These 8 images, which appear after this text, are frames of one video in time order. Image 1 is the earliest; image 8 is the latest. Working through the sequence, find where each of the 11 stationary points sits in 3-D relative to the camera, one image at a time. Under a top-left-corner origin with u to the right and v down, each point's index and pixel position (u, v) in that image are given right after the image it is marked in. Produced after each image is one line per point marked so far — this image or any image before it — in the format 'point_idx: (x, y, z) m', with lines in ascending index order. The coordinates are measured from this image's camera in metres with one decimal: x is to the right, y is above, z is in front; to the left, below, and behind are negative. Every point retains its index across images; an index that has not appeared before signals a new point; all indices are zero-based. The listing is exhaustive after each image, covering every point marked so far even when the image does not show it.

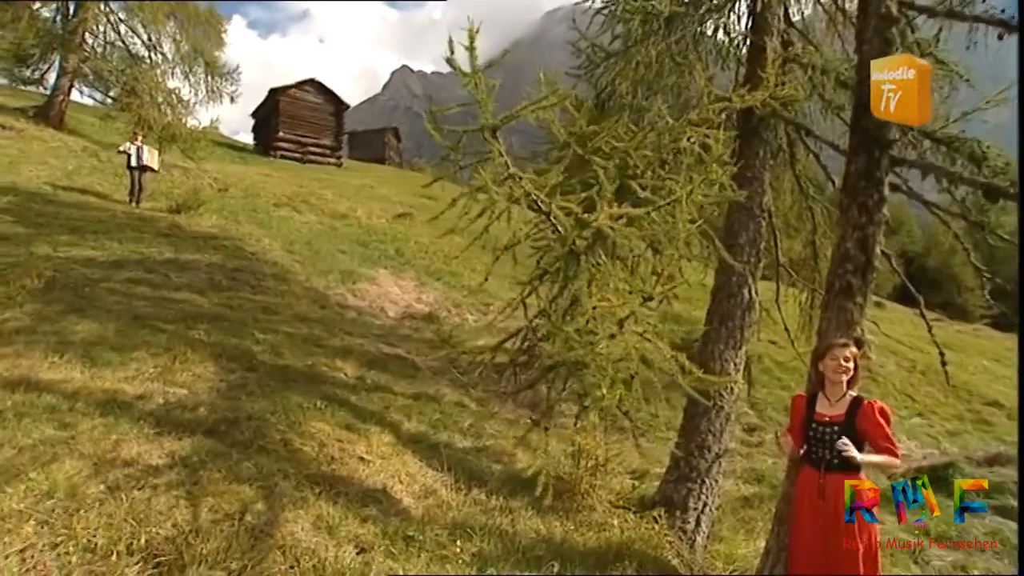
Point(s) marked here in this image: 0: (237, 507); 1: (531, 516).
0: (-1.7, -1.3, +4.5) m
1: (+0.1, -1.9, +6.2) m
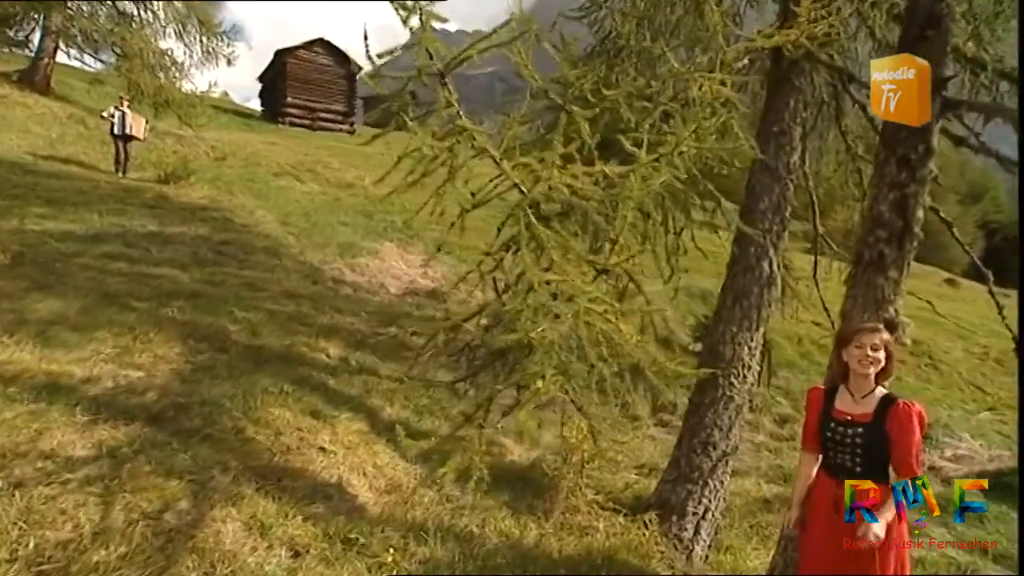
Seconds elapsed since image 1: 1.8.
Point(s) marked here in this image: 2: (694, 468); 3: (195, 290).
0: (-2.1, -1.3, +4.4) m
1: (-0.1, -1.8, +5.9) m
2: (+1.5, -1.5, +6.5) m
3: (-2.8, 0.0, +6.5) m
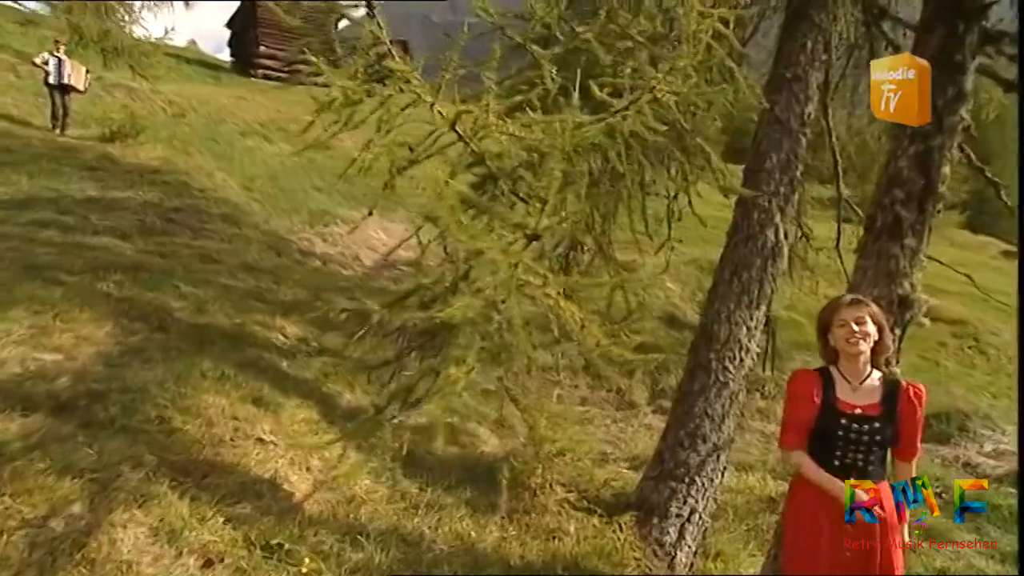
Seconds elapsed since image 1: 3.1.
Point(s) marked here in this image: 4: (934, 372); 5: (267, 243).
0: (-2.4, -1.2, +3.9) m
1: (-0.4, -1.6, +5.4) m
2: (+1.3, -1.3, +5.8) m
3: (-3.0, +0.2, +6.0) m
4: (+5.2, -1.1, +9.3) m
5: (-2.3, +0.4, +7.2) m
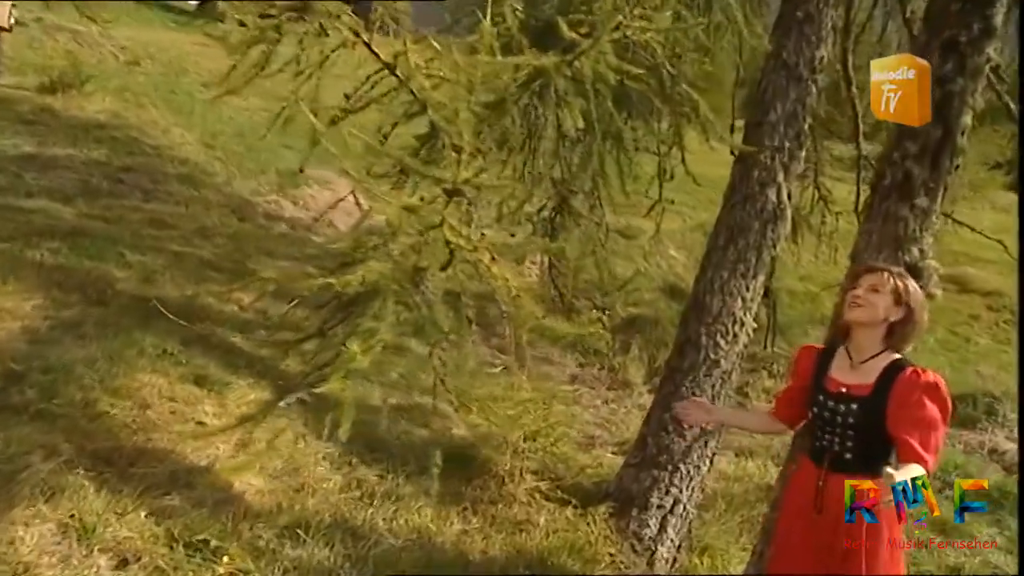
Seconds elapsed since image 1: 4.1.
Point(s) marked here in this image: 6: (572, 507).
0: (-2.7, -1.0, +3.6) m
1: (-0.6, -1.4, +4.9) m
2: (+1.0, -1.1, +5.3) m
3: (-3.2, +0.4, +5.6) m
4: (+5.1, -0.7, +8.6) m
5: (-2.5, +0.7, +6.7) m
6: (+0.4, -1.5, +5.3) m
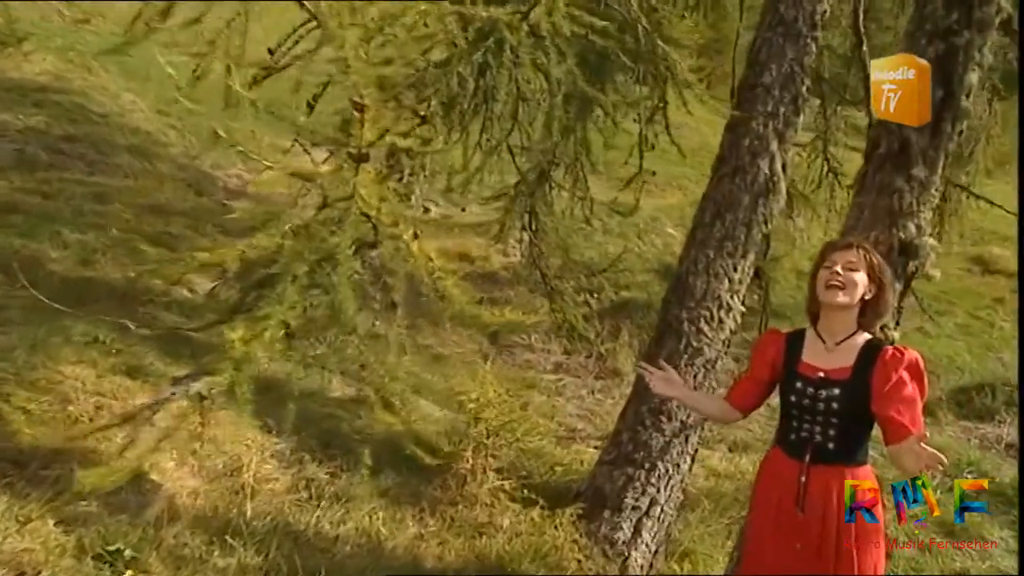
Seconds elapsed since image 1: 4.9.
0: (-3.0, -1.0, +3.2) m
1: (-0.8, -1.3, +4.5) m
2: (+0.8, -1.0, +4.8) m
3: (-3.4, +0.6, +5.2) m
4: (+5.0, -0.5, +8.0) m
5: (-2.7, +0.9, +6.3) m
6: (+0.2, -1.4, +4.9) m
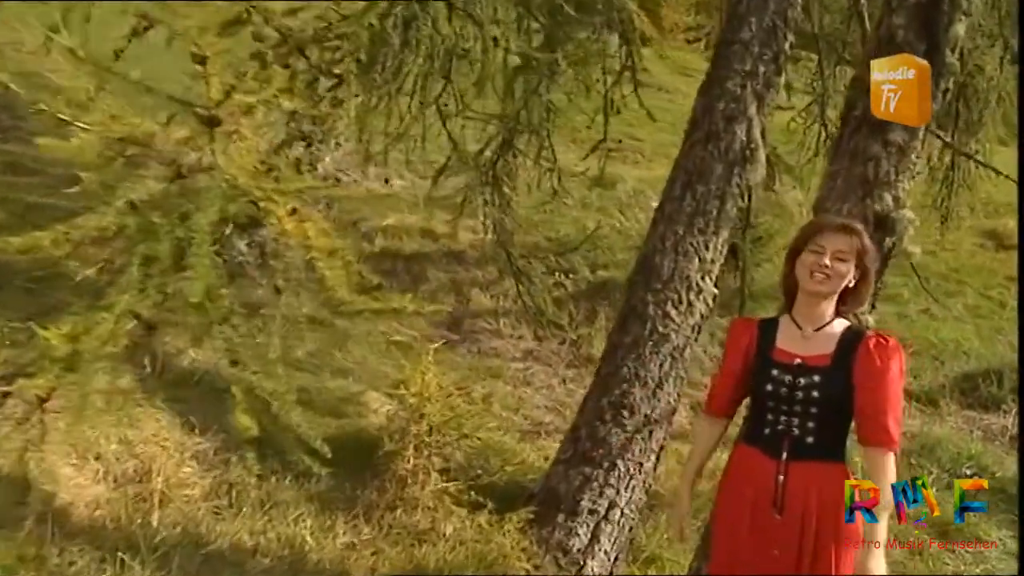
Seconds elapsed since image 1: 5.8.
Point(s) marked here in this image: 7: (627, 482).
0: (-3.4, -0.9, +2.9) m
1: (-1.1, -1.2, +4.1) m
2: (+0.5, -0.9, +4.4) m
3: (-3.7, +0.6, +4.8) m
4: (+4.8, -0.3, +7.4) m
5: (-2.9, +1.0, +5.9) m
6: (-0.1, -1.3, +4.4) m
7: (+0.7, -1.1, +4.4) m
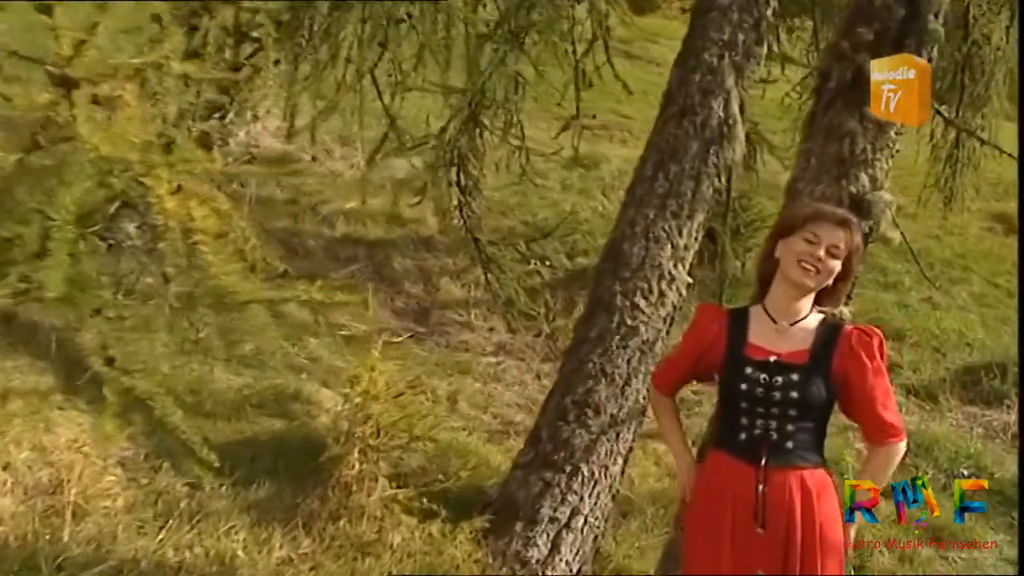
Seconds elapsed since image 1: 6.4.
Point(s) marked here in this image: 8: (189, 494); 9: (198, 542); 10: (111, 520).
0: (-3.6, -0.9, +2.5) m
1: (-1.4, -1.2, +3.8) m
2: (+0.3, -0.8, +4.0) m
3: (-4.0, +0.7, +4.5) m
4: (+4.6, -0.2, +7.0) m
5: (-3.2, +1.0, +5.5) m
6: (-0.3, -1.3, +4.1) m
7: (+0.5, -1.1, +4.0) m
8: (-1.7, -1.1, +3.9) m
9: (-1.5, -1.2, +3.6) m
10: (-1.9, -1.1, +3.6) m
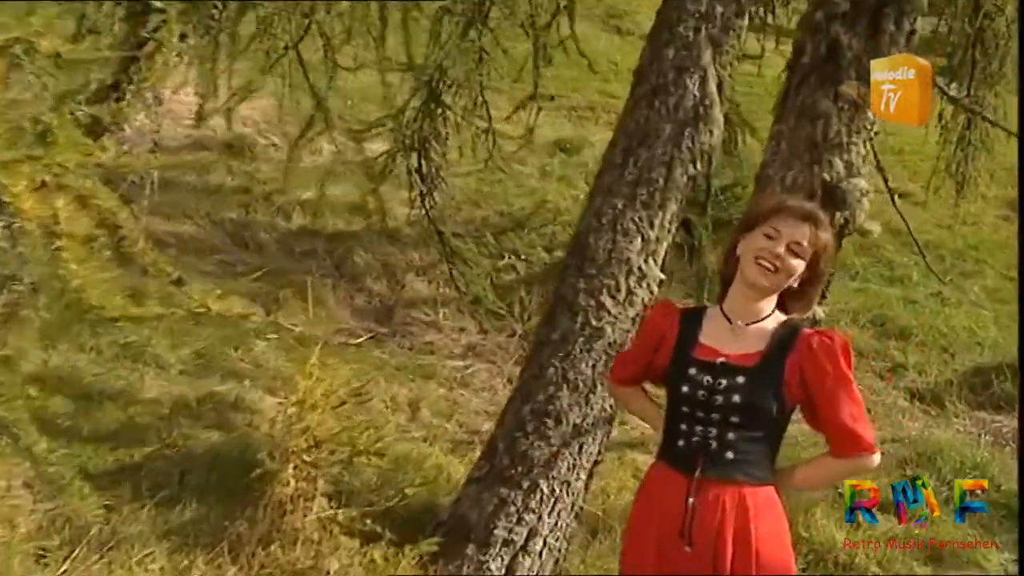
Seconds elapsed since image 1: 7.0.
0: (-3.9, -1.0, +2.2) m
1: (-1.6, -1.2, +3.4) m
2: (0.0, -0.8, +3.6) m
3: (-4.2, +0.7, +4.1) m
4: (+4.4, -0.1, +6.5) m
5: (-3.4, +1.1, +5.2) m
6: (-0.6, -1.3, +3.7) m
7: (+0.2, -1.1, +3.6) m
8: (-1.9, -1.1, +3.5) m
9: (-1.7, -1.2, +3.3) m
10: (-2.2, -1.1, +3.3) m
